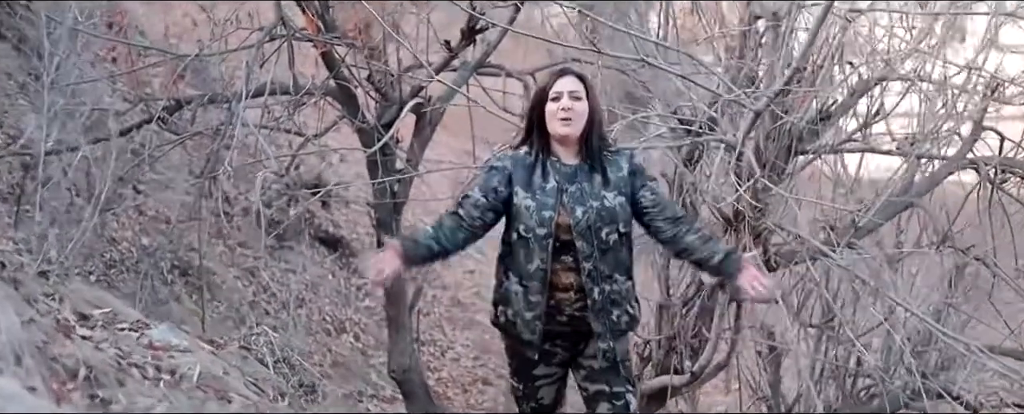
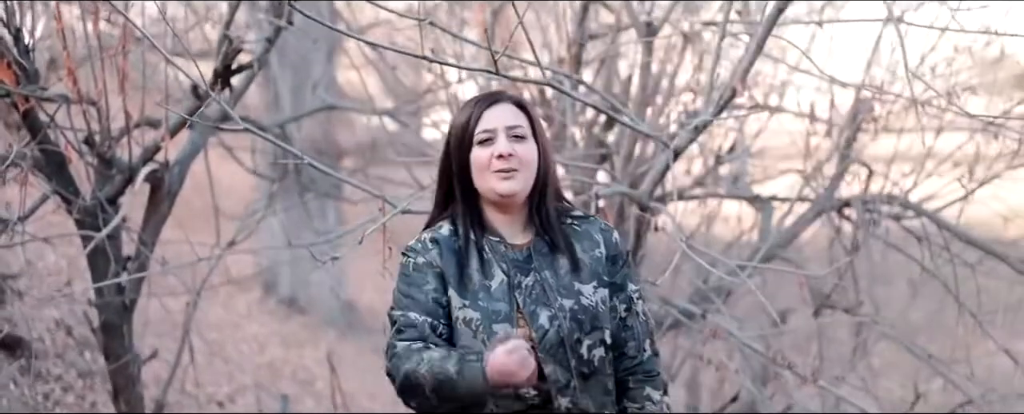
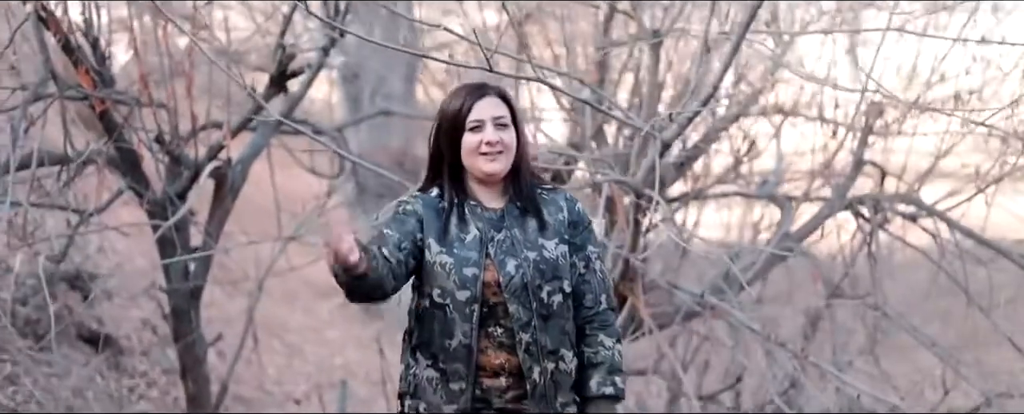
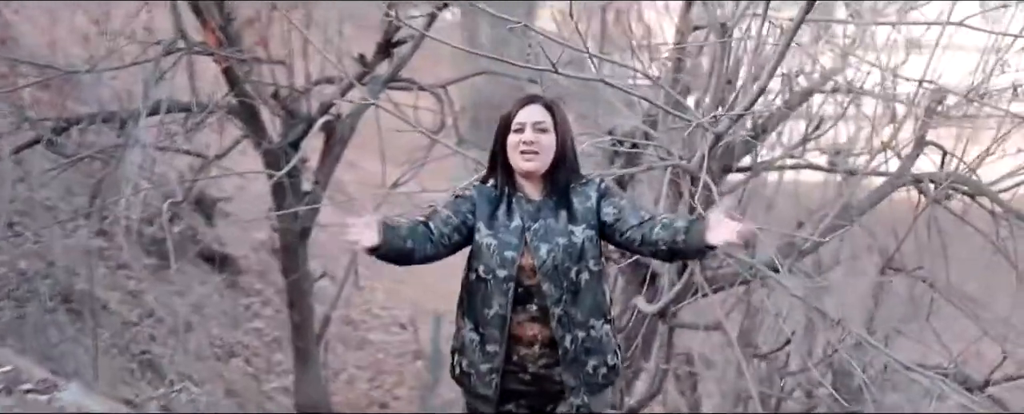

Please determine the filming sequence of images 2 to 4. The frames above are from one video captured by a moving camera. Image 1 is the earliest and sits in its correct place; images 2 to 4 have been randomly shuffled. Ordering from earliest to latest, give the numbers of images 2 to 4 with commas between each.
4, 2, 3
